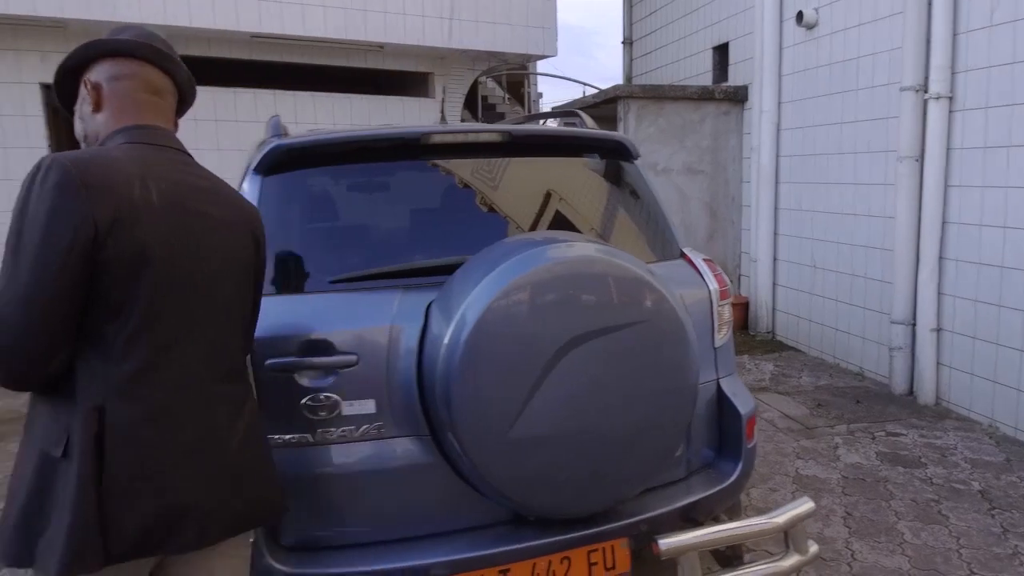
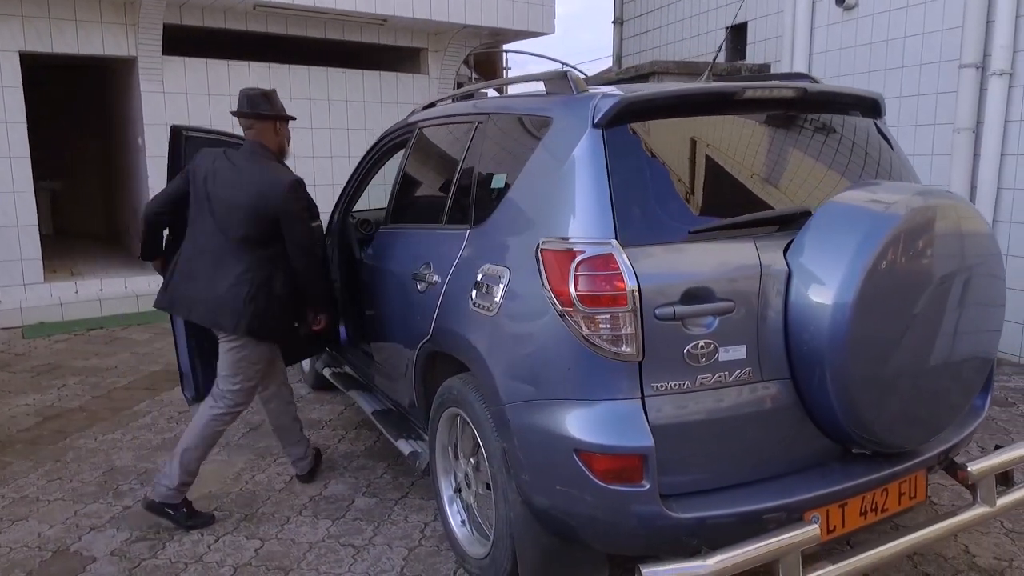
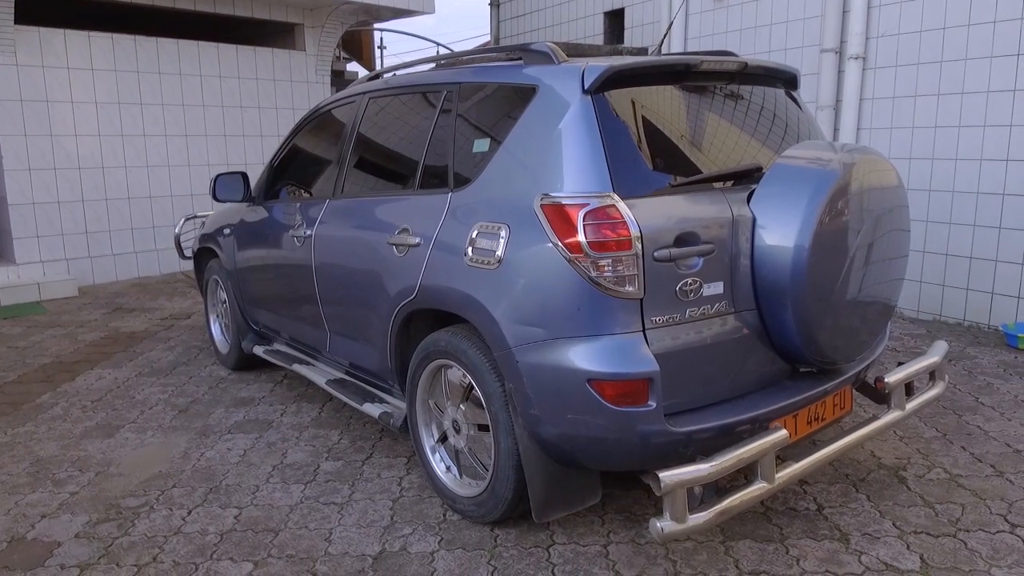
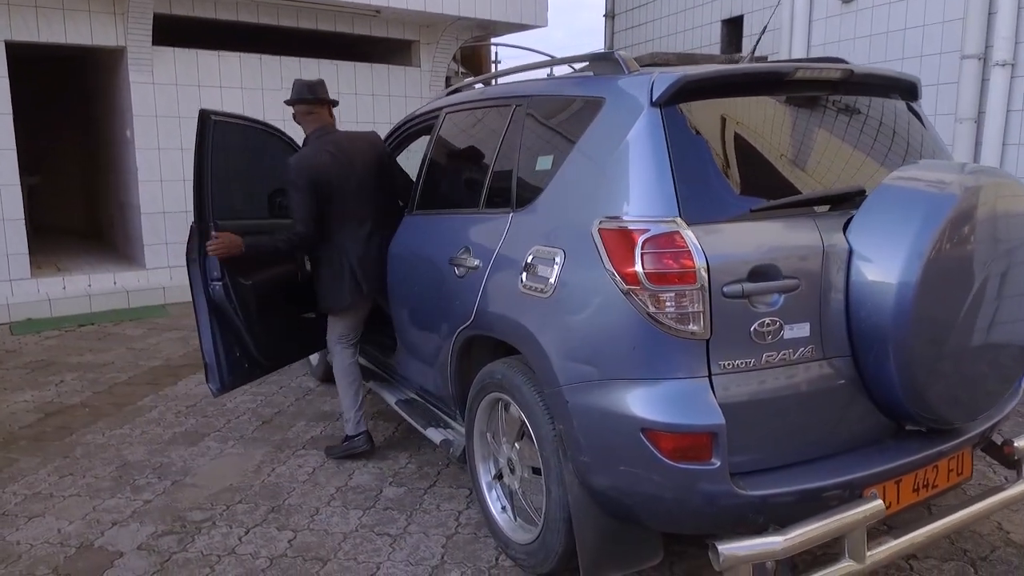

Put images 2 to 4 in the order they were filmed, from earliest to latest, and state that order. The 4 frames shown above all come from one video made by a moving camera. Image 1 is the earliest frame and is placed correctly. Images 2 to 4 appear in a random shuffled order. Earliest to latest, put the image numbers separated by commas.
2, 4, 3
